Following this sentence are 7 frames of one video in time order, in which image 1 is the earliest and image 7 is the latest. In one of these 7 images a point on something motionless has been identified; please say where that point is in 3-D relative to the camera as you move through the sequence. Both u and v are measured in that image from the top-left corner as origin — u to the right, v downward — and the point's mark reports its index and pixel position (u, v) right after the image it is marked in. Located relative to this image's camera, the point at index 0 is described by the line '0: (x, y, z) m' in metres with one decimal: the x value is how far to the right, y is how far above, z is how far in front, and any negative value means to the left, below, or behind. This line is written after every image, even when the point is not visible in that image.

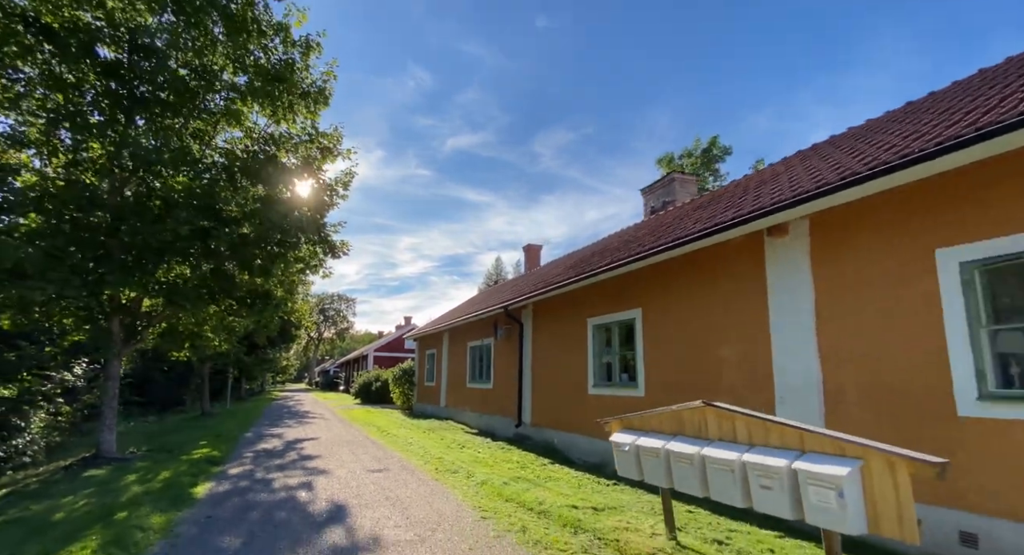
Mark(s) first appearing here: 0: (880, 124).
0: (+5.4, +2.2, +6.1) m
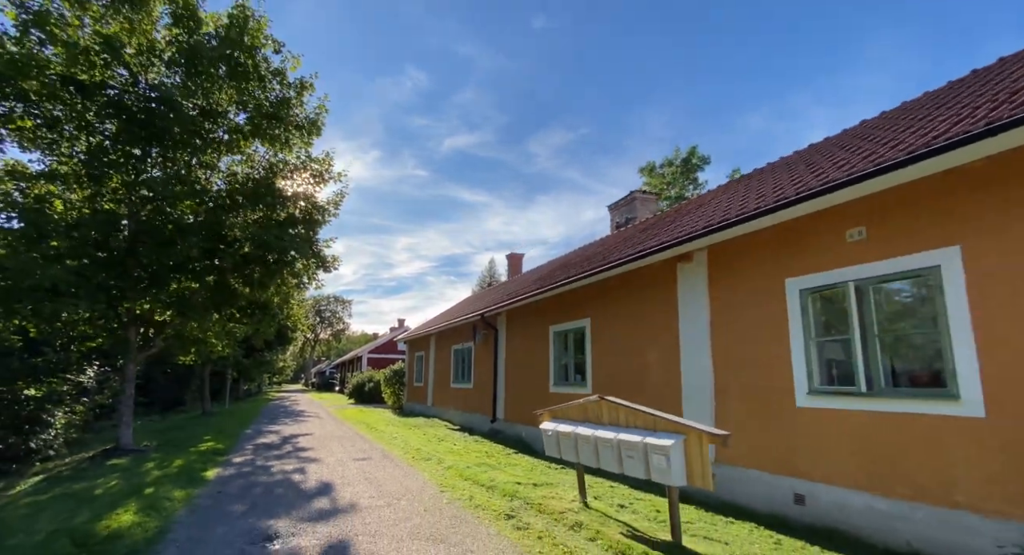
0: (+4.7, +1.9, +7.4) m
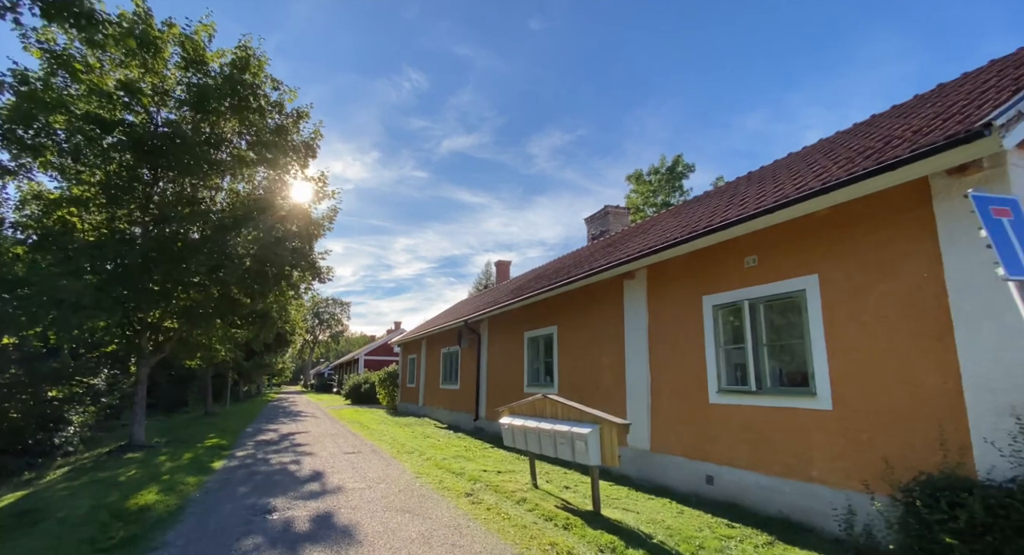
0: (+4.1, +1.7, +8.4) m
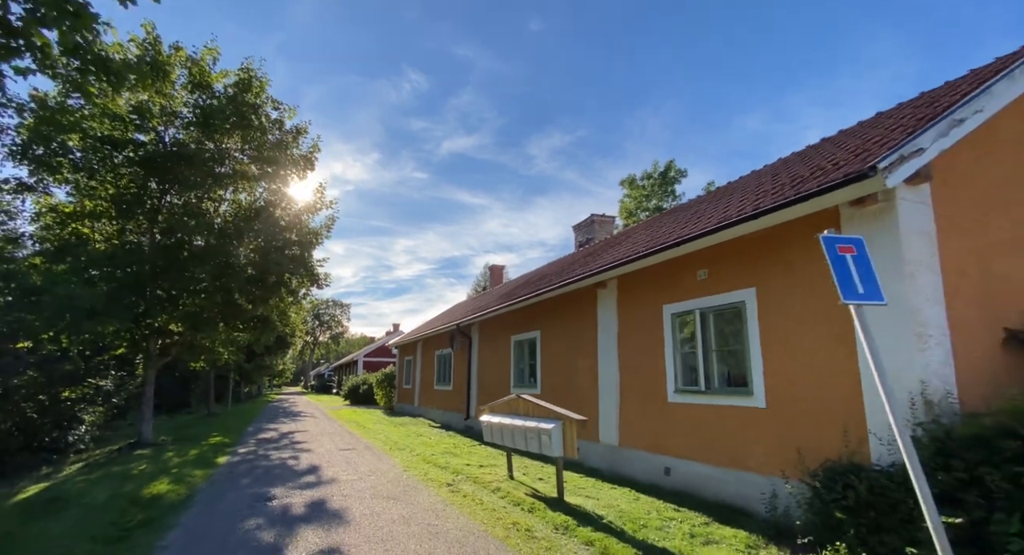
0: (+3.8, +1.5, +9.1) m
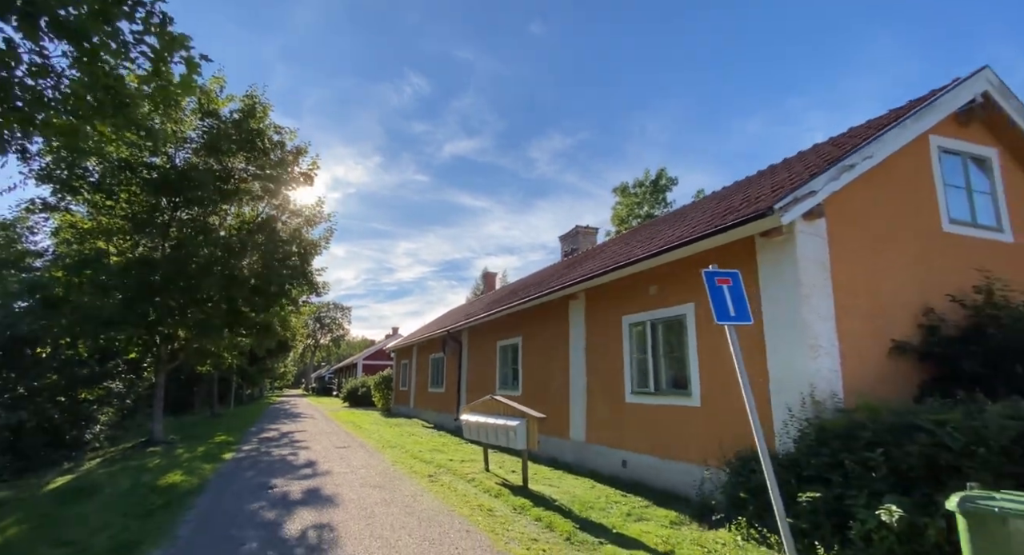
0: (+3.4, +1.3, +9.9) m
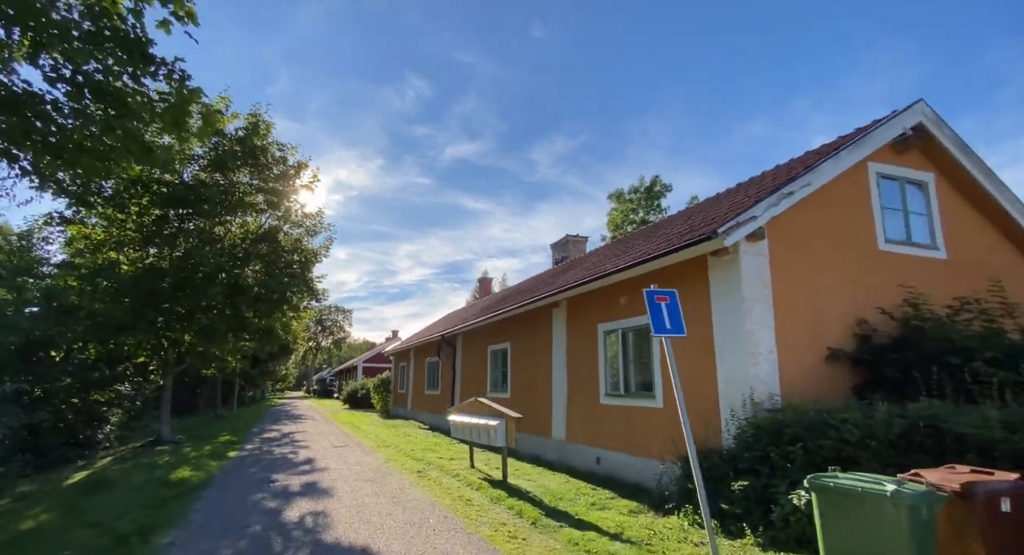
0: (+3.1, +1.1, +10.5) m
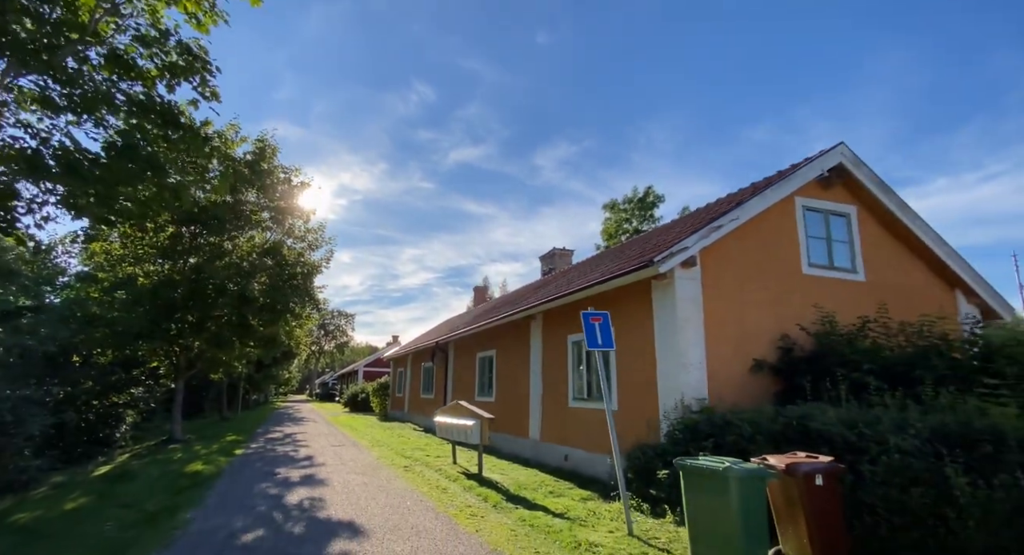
0: (+2.7, +0.7, +11.5) m
